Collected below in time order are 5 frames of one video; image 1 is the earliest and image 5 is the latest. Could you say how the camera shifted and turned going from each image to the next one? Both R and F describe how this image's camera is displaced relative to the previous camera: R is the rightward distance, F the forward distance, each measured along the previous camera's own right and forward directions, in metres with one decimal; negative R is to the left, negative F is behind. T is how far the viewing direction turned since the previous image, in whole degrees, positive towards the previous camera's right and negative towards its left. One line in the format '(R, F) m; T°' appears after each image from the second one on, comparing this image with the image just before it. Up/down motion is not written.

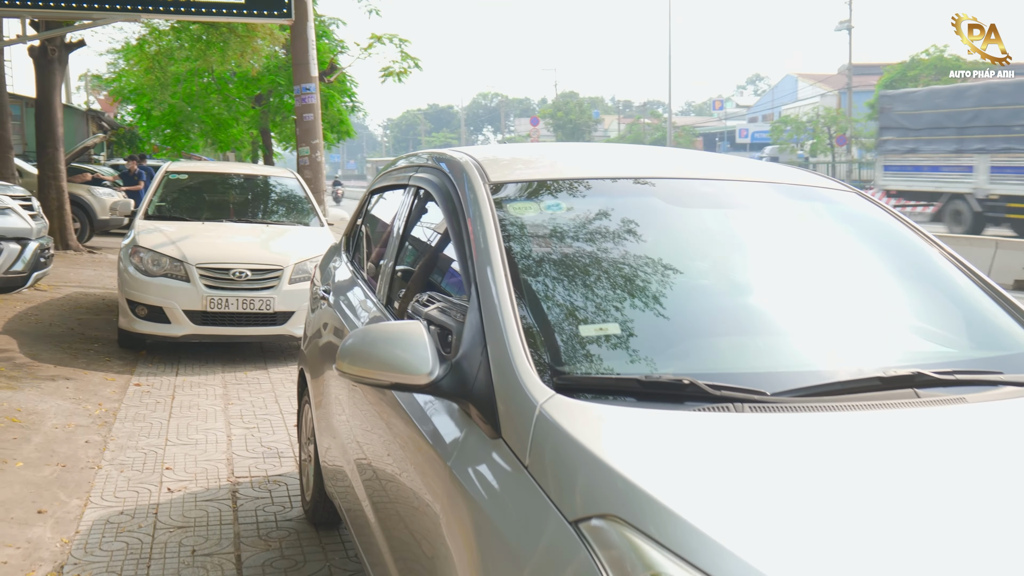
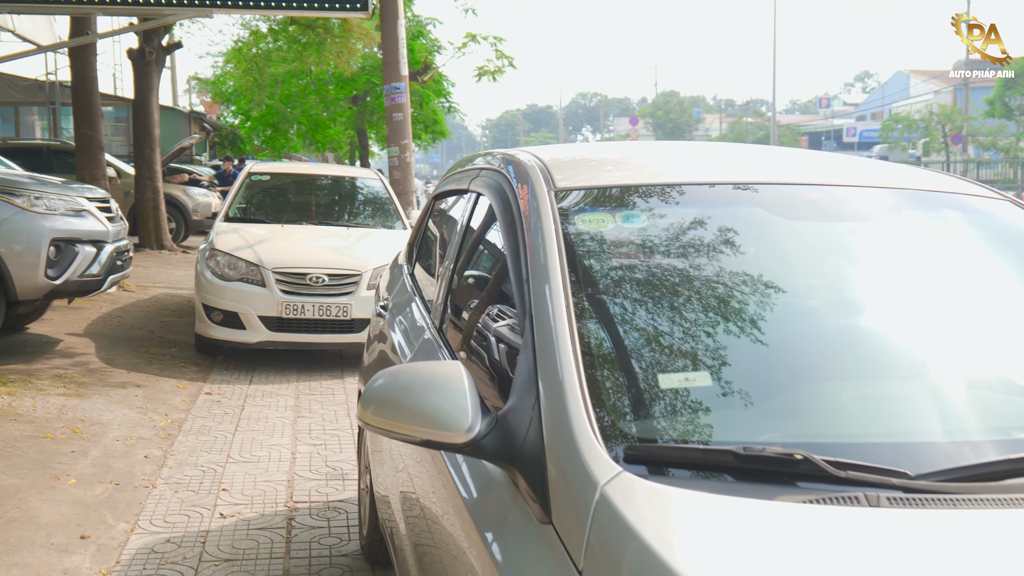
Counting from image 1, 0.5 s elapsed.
(+0.1, +0.4) m; -6°
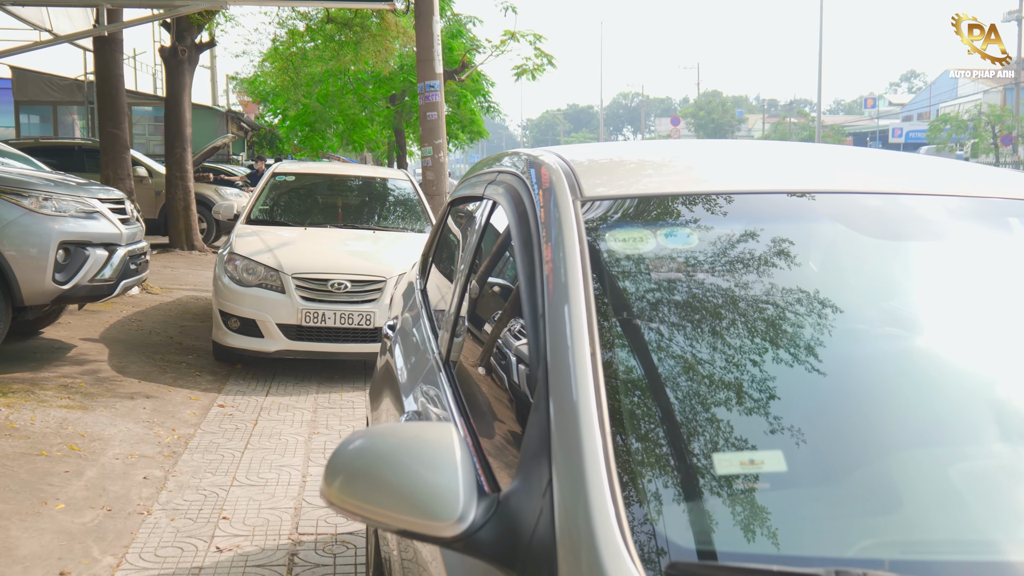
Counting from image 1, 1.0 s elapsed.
(0.0, +0.3) m; -2°
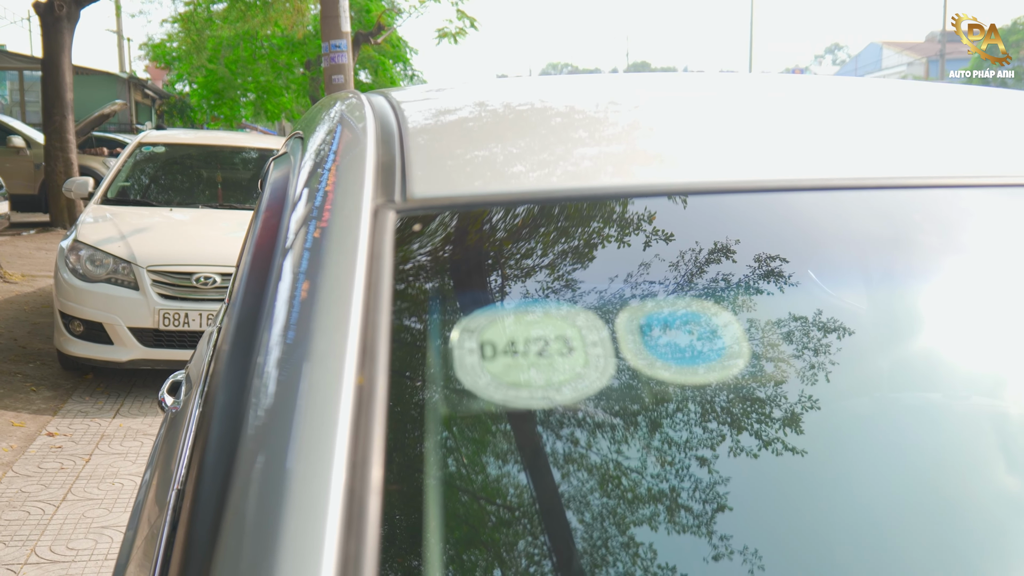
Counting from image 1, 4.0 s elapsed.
(+0.1, +0.9) m; +4°
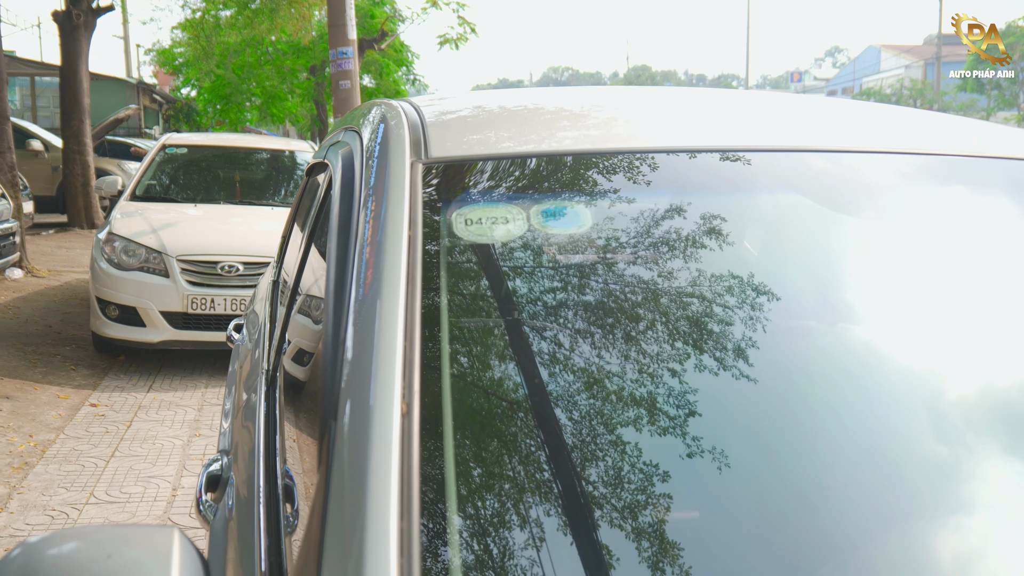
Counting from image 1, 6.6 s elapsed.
(0.0, -0.5) m; 0°
